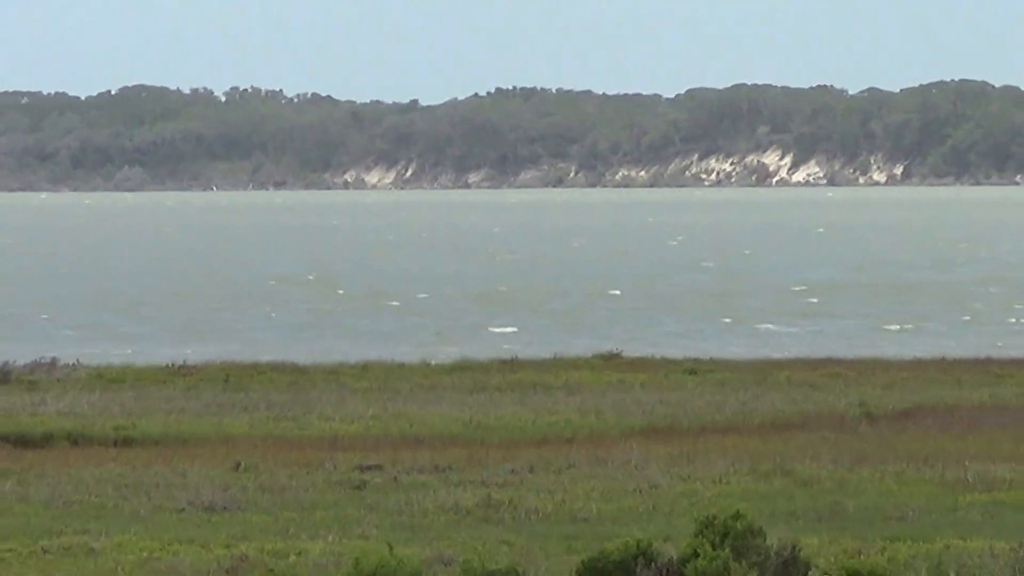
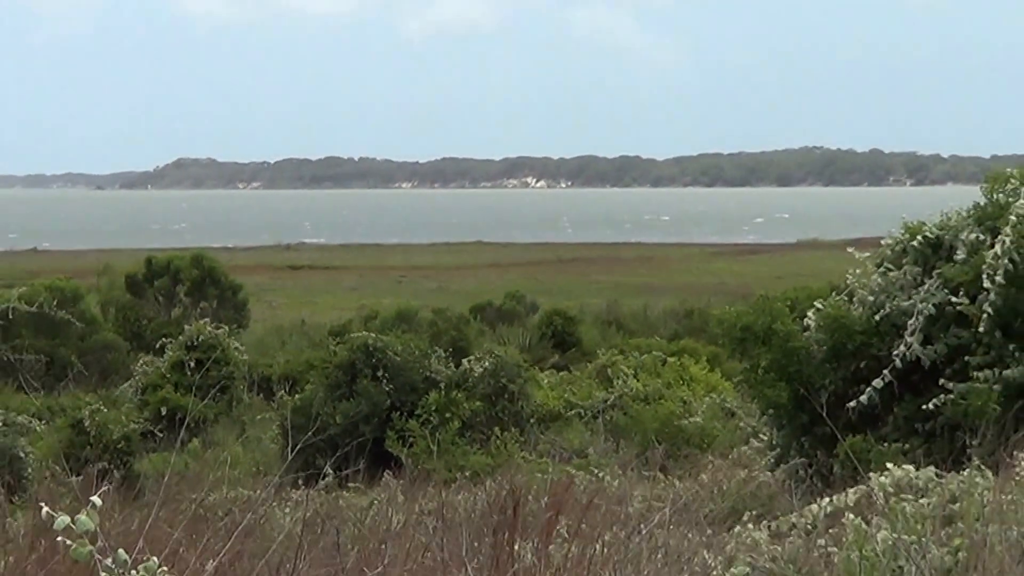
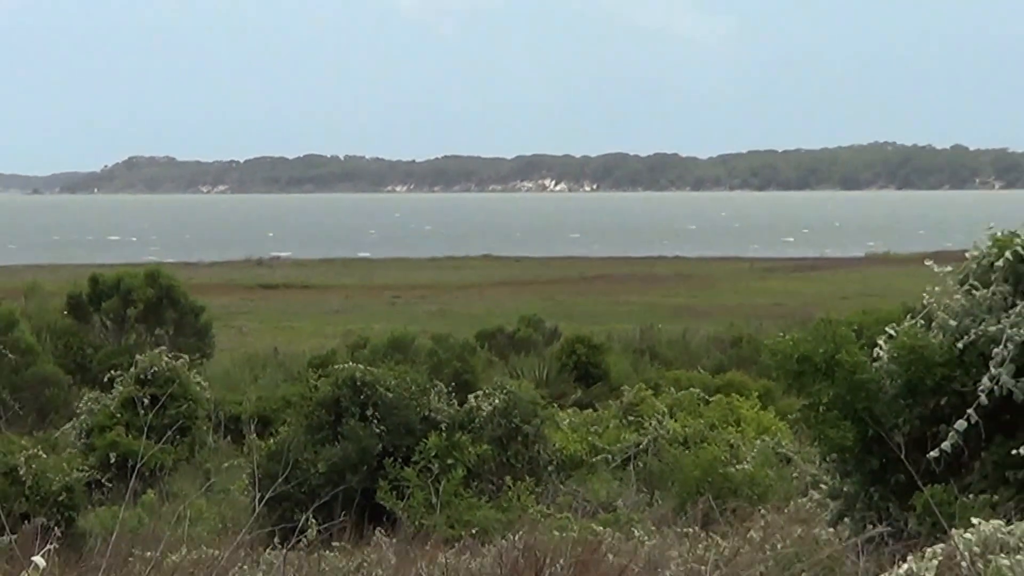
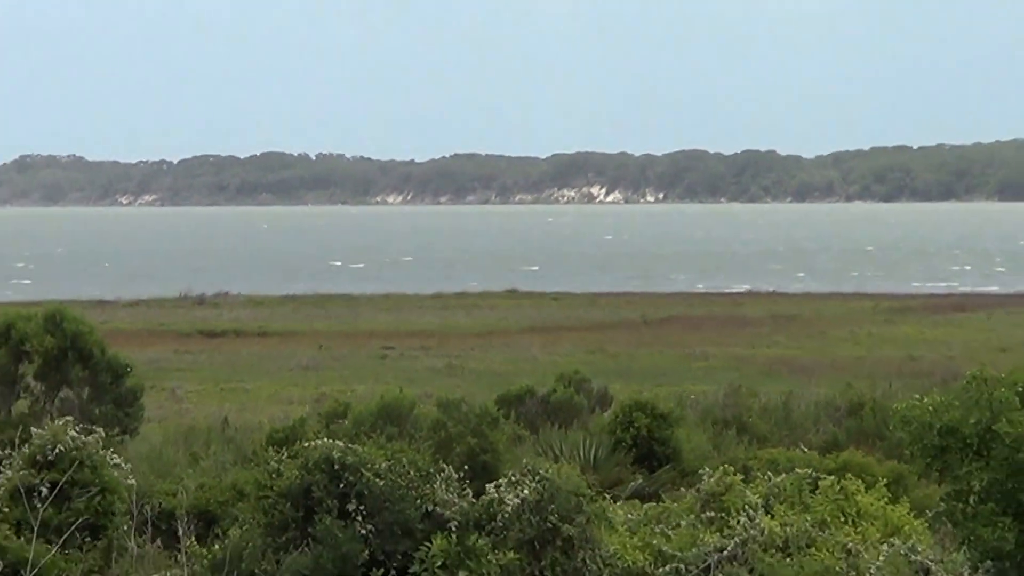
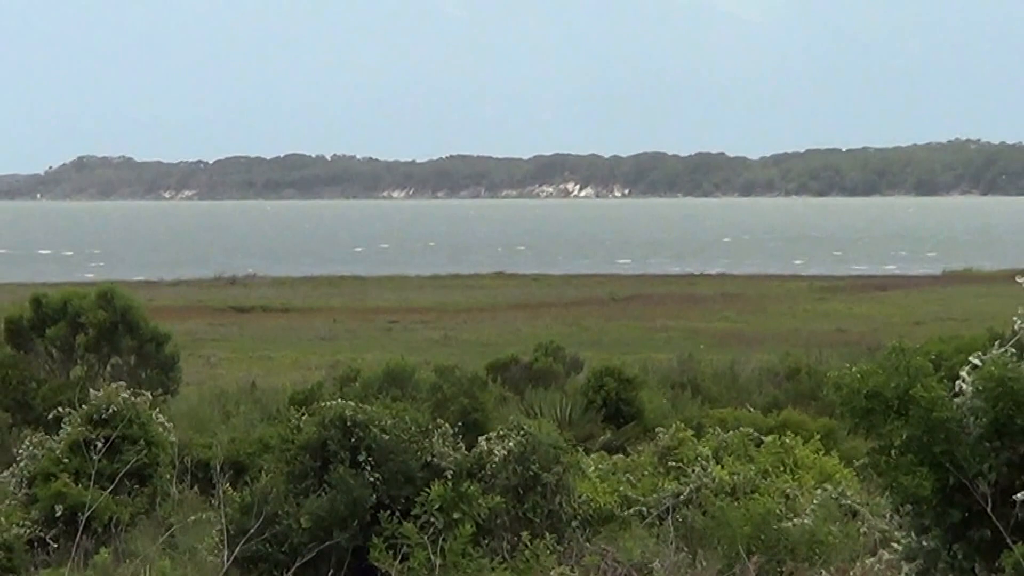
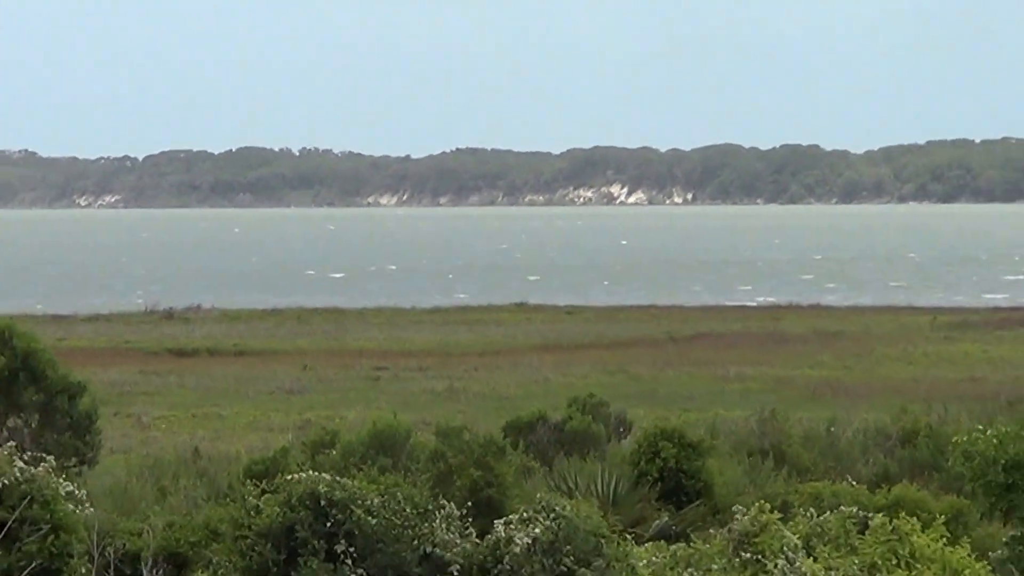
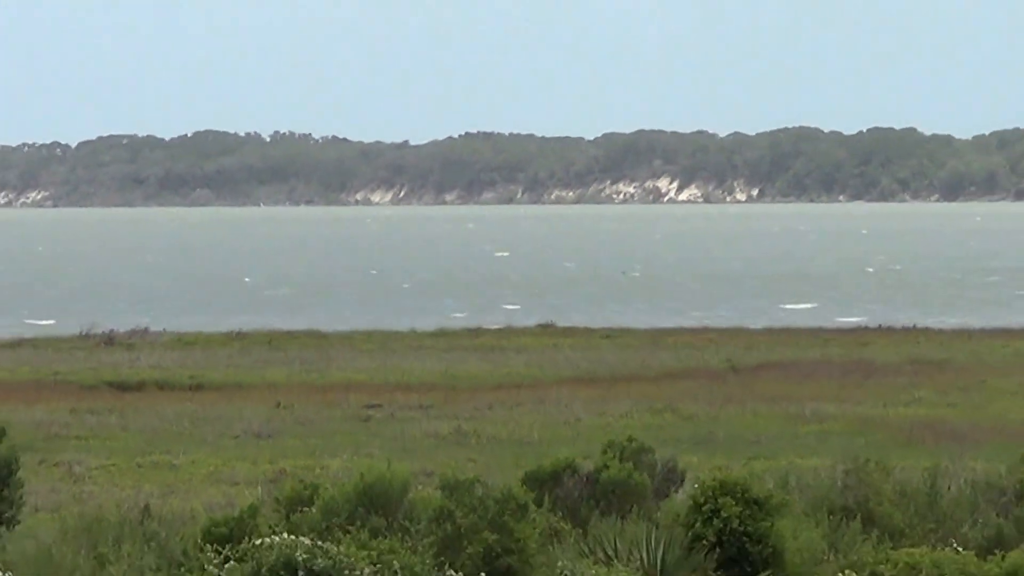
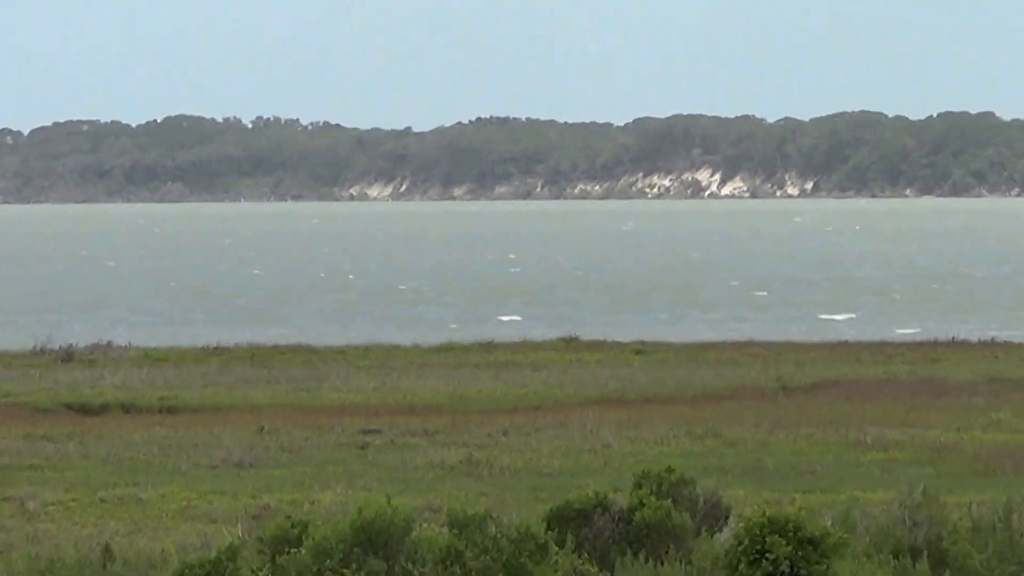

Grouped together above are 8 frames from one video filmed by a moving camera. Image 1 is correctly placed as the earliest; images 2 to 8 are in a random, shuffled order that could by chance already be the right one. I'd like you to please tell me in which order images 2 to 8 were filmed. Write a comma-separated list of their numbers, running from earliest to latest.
8, 7, 6, 4, 5, 3, 2
